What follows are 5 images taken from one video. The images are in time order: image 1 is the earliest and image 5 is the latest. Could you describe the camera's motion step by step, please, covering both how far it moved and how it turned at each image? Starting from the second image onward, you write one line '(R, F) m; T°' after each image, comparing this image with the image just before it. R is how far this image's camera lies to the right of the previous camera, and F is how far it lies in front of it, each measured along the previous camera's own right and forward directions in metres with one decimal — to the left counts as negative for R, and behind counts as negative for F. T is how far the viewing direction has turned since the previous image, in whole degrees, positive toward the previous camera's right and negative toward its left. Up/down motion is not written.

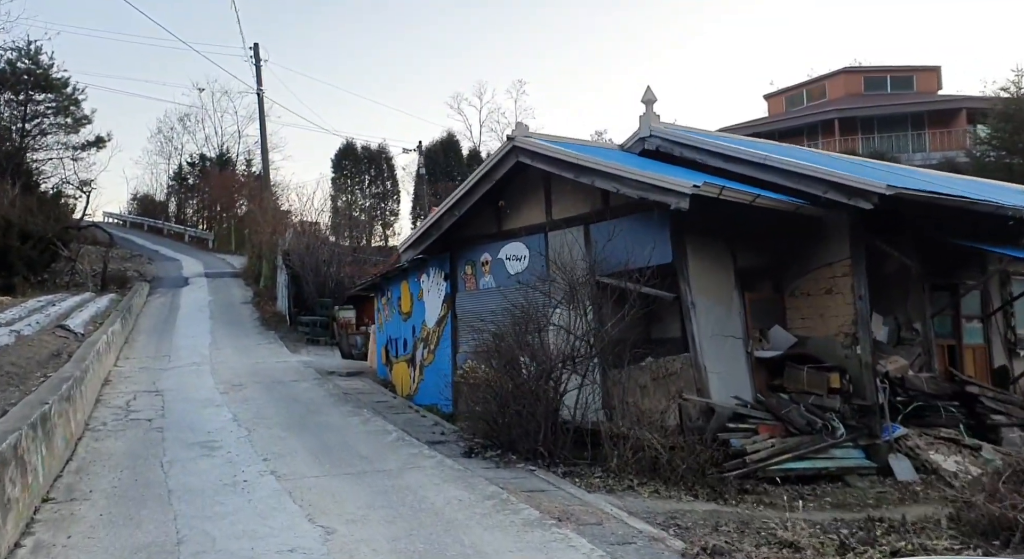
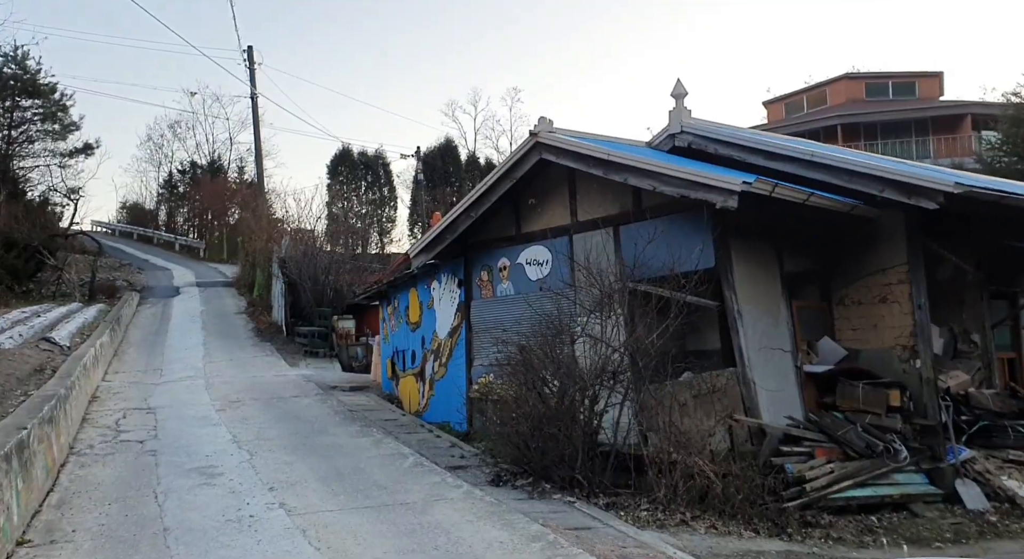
(-0.4, +0.7) m; +1°
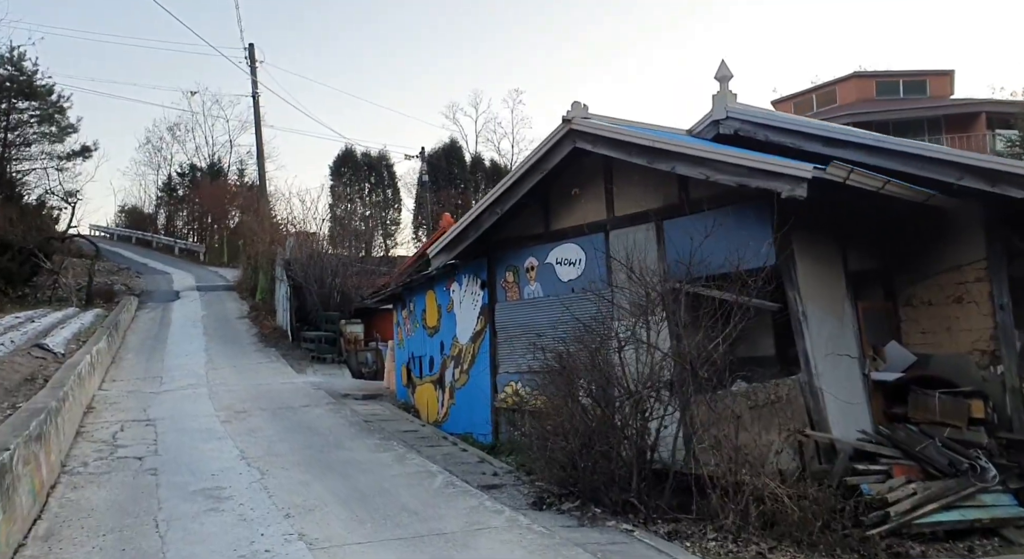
(-0.4, +0.7) m; 0°
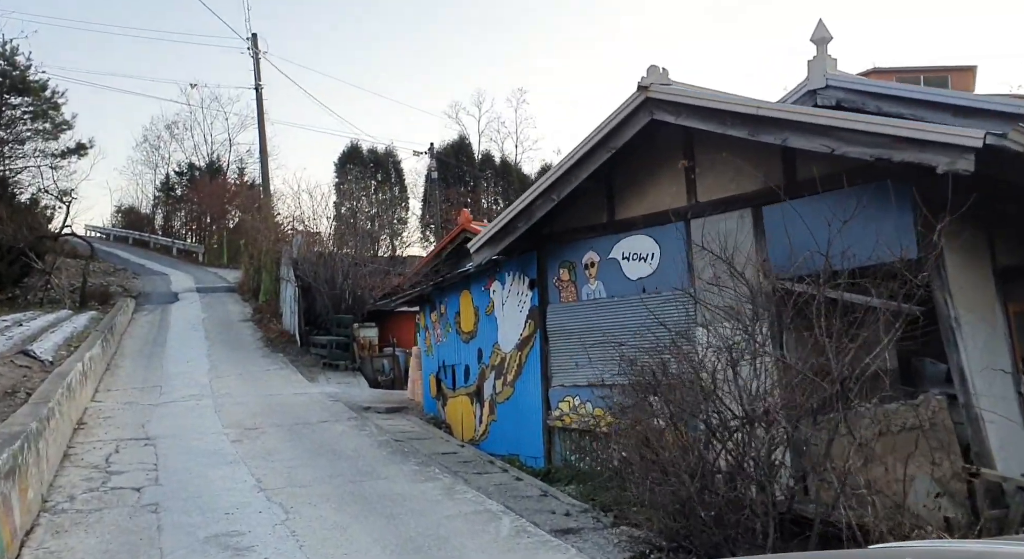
(-0.7, +1.3) m; 0°
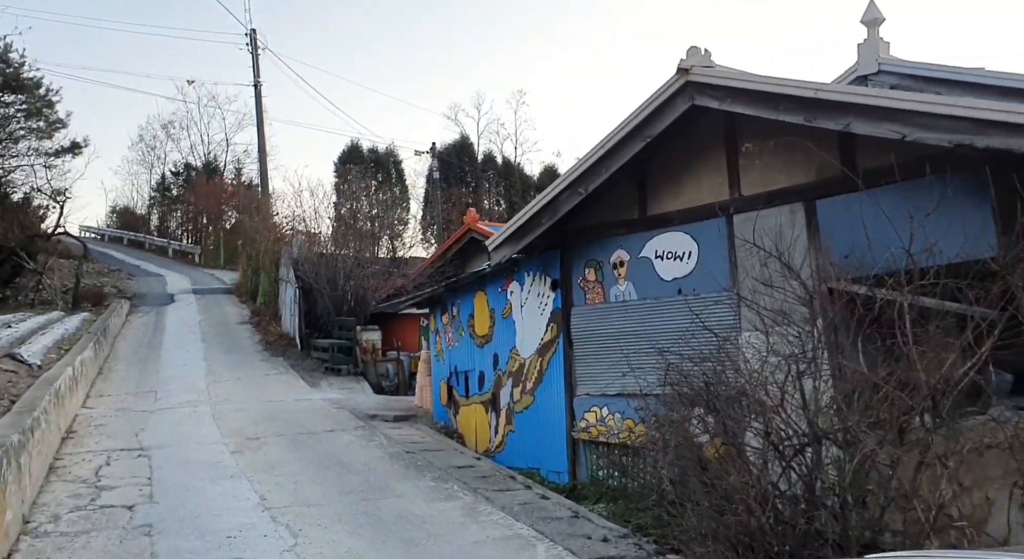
(-0.3, +0.6) m; 0°
